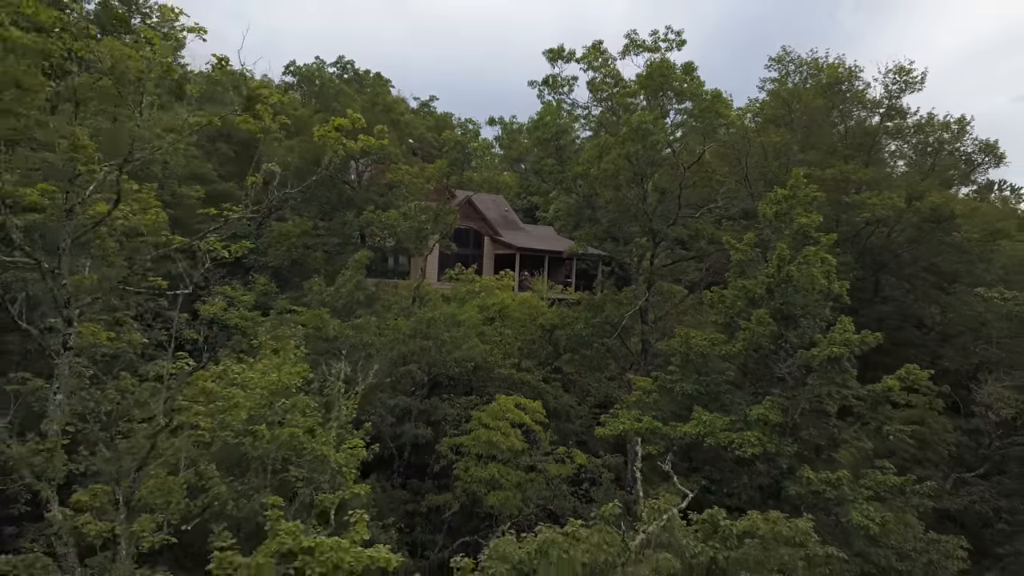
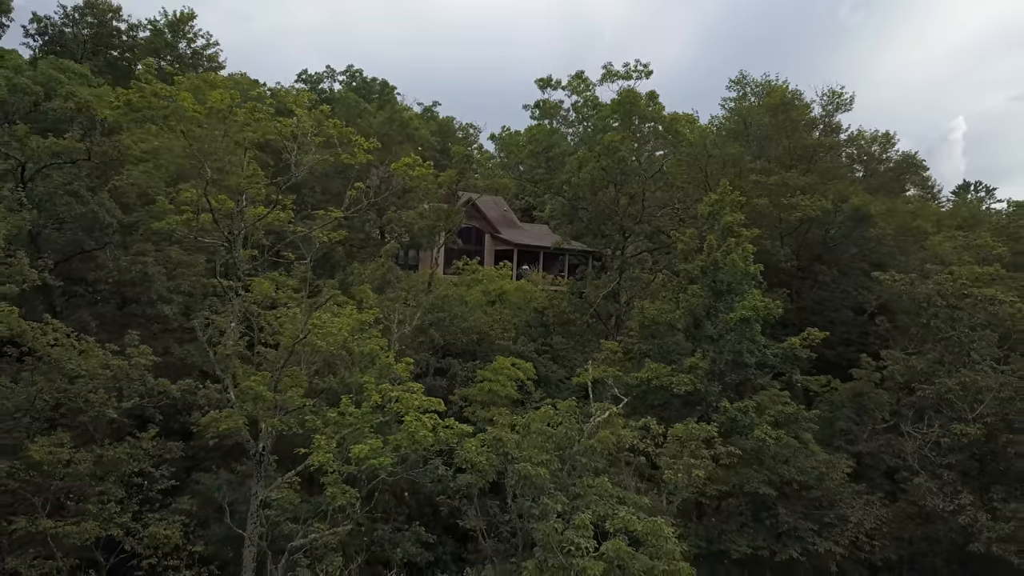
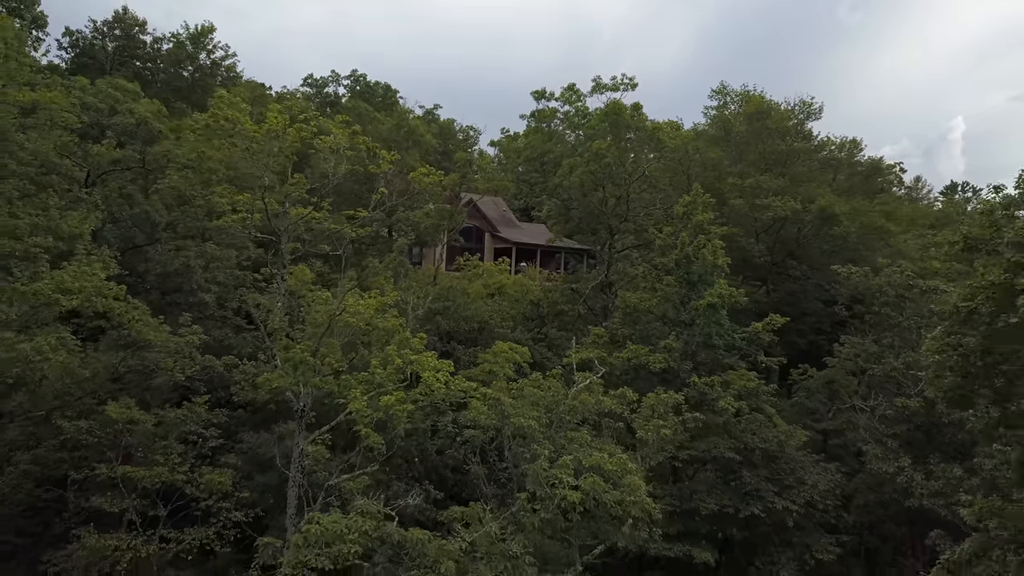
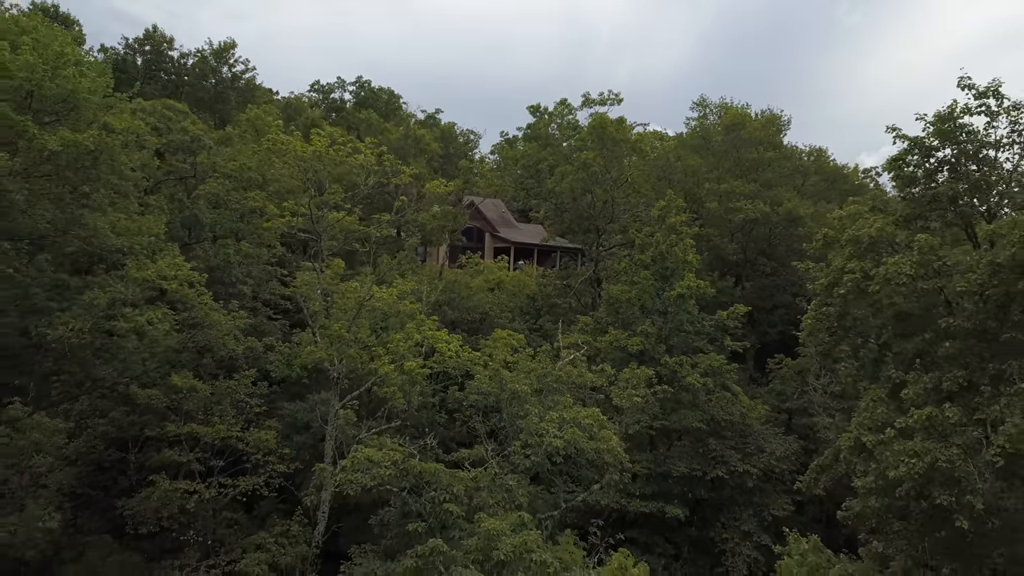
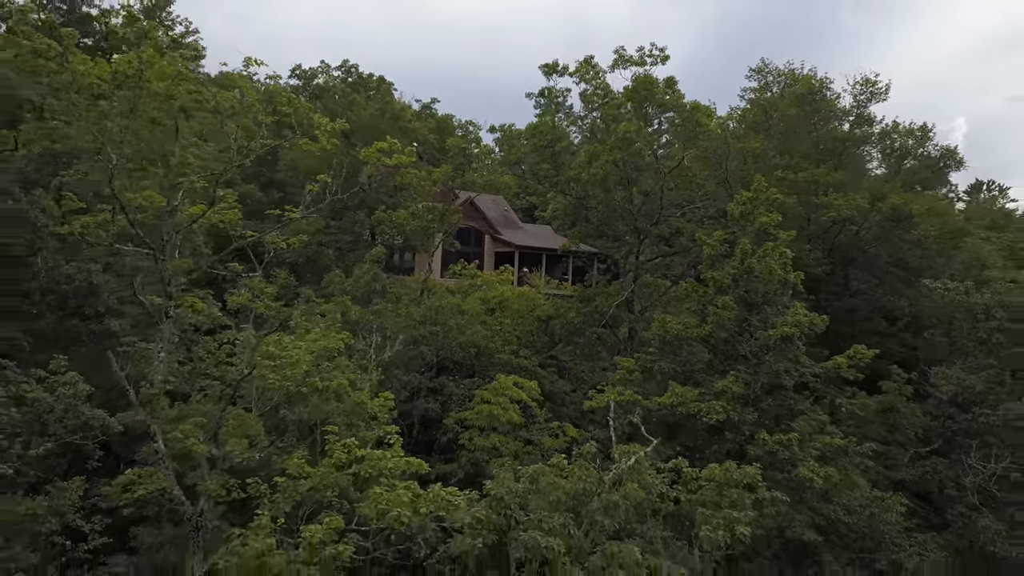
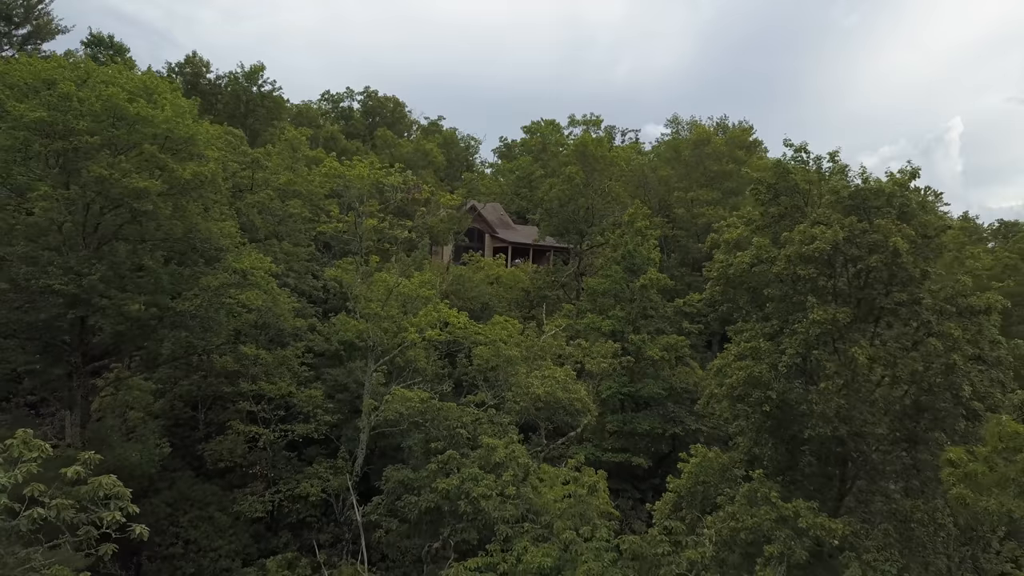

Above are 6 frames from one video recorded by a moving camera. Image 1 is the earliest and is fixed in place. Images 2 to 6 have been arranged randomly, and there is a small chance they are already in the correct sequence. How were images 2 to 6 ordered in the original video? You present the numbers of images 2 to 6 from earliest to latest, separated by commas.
5, 2, 3, 4, 6
